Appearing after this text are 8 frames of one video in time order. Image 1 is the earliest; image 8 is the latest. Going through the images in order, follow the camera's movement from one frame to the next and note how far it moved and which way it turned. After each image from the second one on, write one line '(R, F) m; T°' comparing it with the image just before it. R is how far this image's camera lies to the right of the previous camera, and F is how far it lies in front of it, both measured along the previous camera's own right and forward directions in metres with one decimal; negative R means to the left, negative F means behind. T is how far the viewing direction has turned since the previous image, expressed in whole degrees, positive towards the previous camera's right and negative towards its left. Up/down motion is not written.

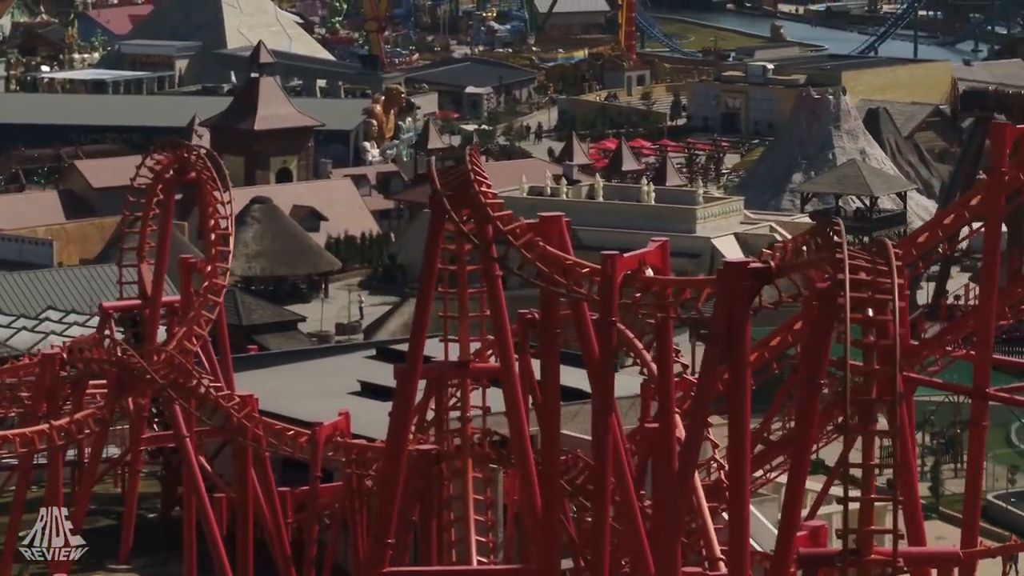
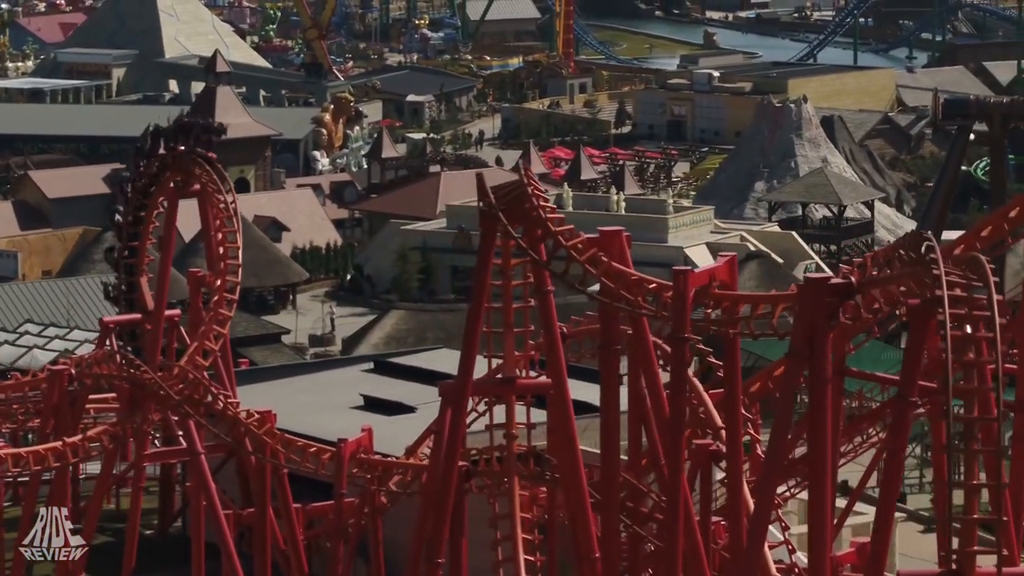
(-0.5, +0.2) m; +2°
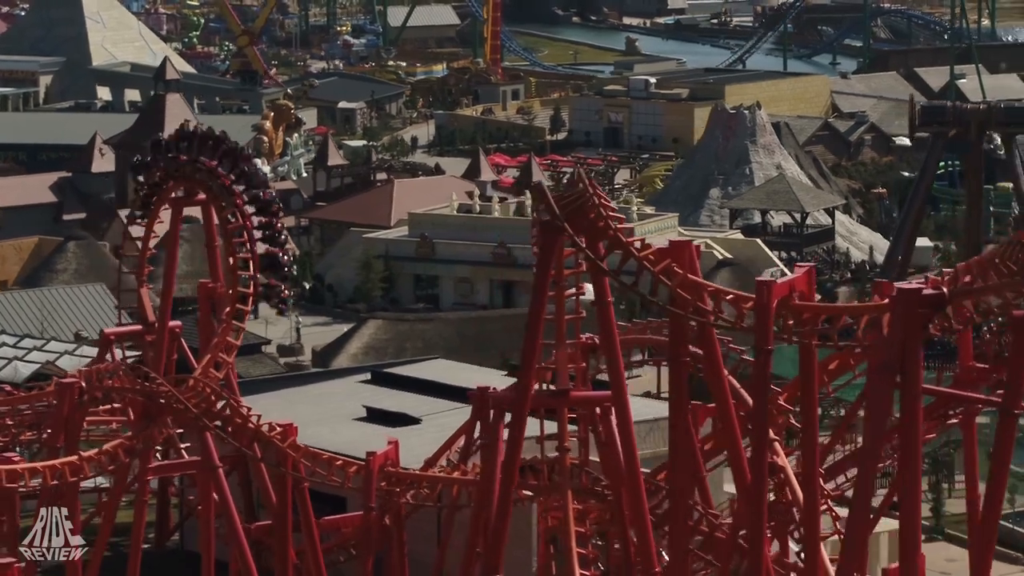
(-0.5, +0.2) m; +2°
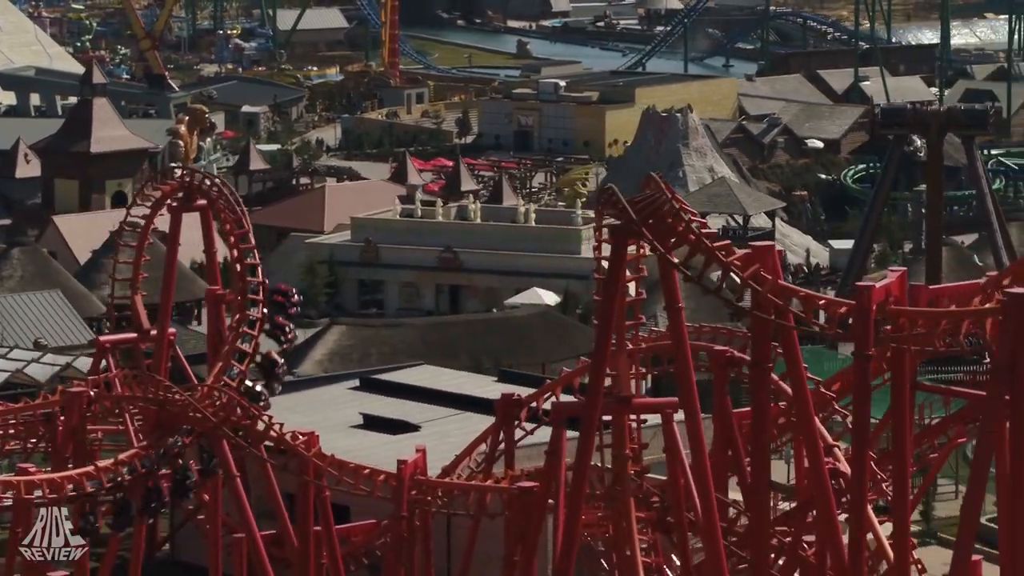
(-0.7, +0.1) m; +3°
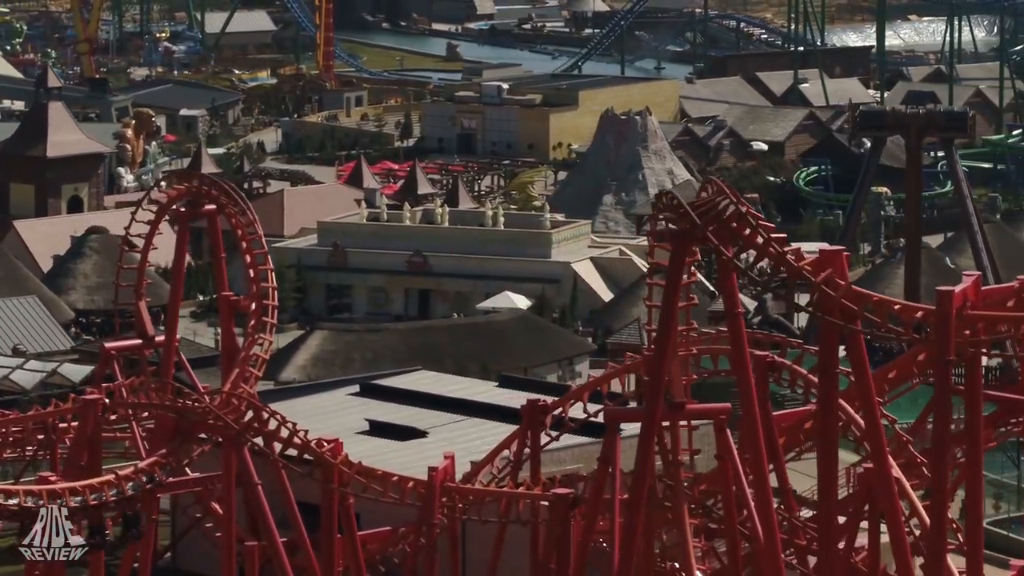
(-0.5, +0.1) m; +2°
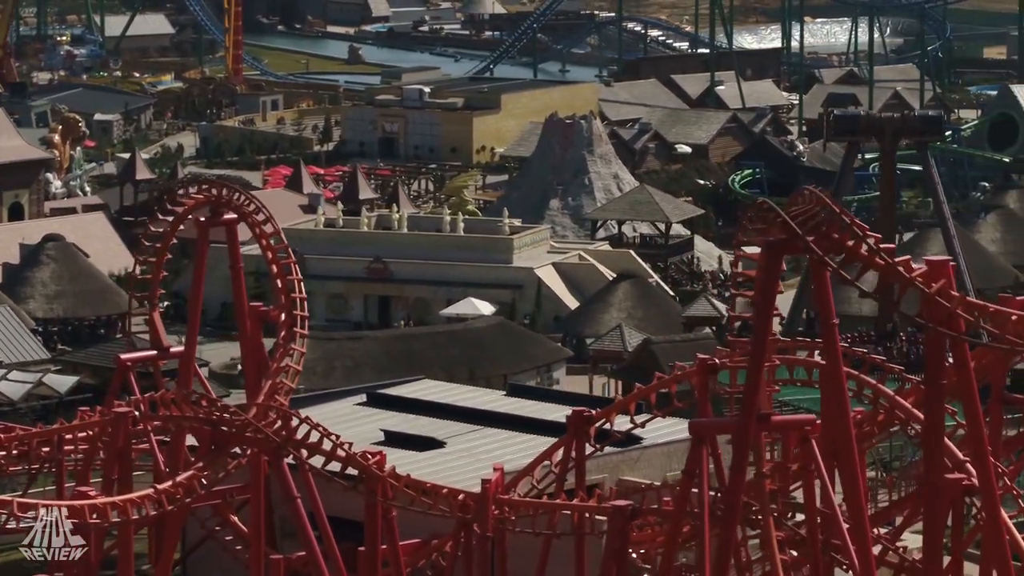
(-0.7, +0.1) m; +2°
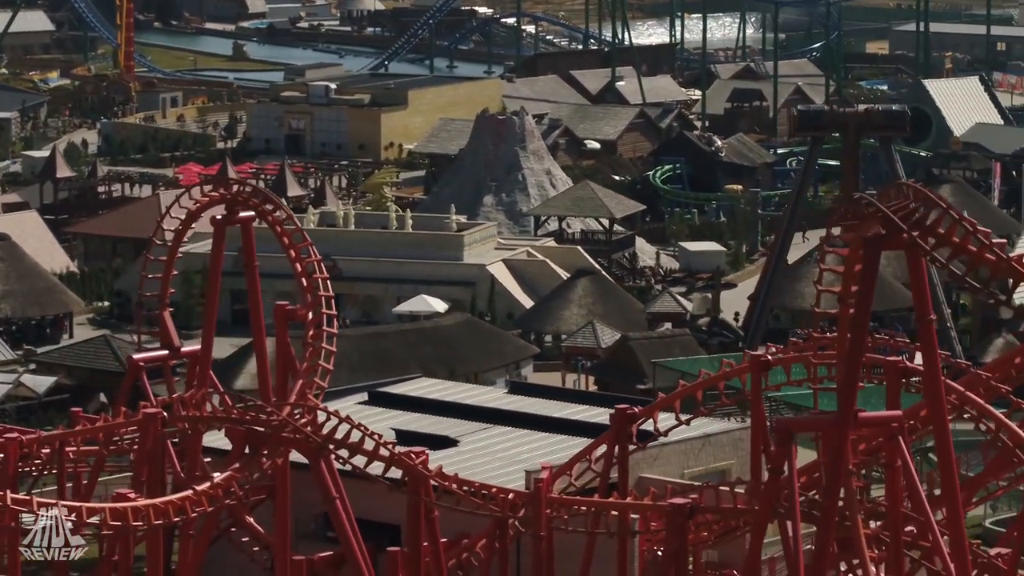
(-0.8, +0.1) m; +3°
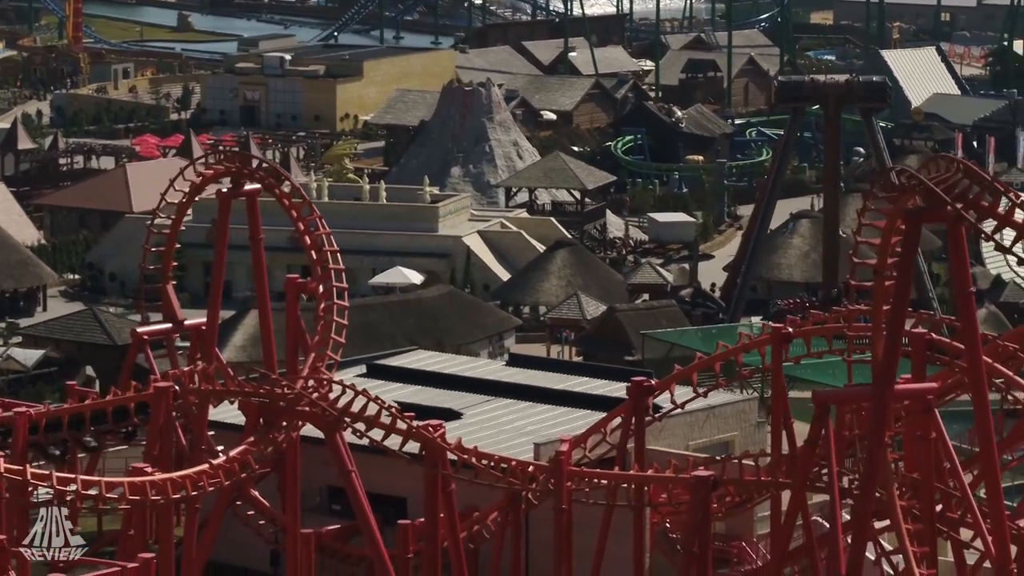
(-0.3, 0.0) m; +1°
